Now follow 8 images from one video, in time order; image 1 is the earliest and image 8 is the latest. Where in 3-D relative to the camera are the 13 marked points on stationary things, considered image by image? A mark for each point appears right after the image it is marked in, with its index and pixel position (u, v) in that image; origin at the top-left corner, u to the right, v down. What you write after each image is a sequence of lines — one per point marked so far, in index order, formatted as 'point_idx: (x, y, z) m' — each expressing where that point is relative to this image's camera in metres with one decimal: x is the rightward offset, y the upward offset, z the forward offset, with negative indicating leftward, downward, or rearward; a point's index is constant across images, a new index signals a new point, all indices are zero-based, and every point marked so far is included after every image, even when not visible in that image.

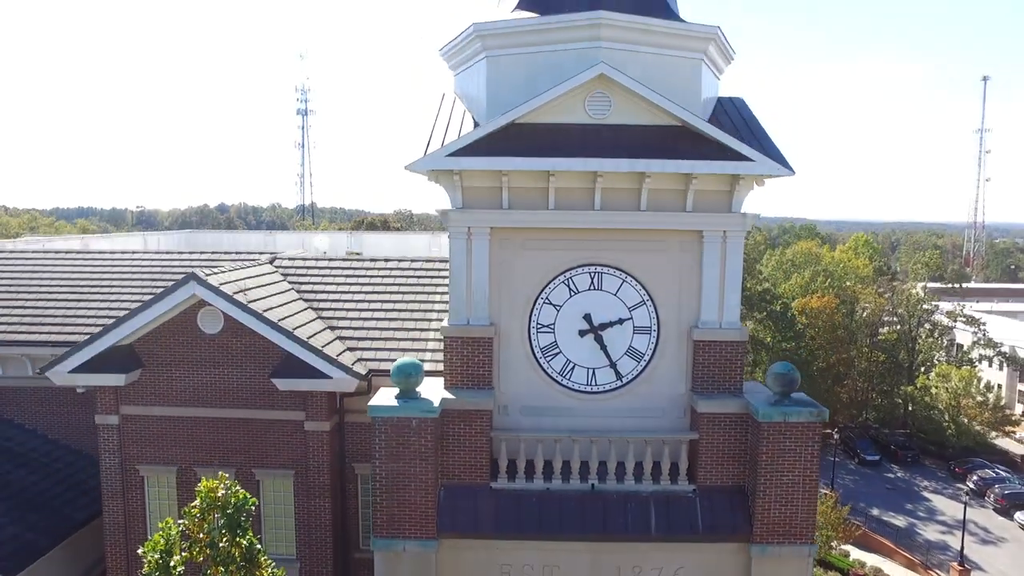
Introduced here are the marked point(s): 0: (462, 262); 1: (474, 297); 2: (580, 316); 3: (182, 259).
0: (-0.8, +0.4, +11.0) m
1: (-0.6, -0.1, +11.1) m
2: (+1.0, -0.5, +11.2) m
3: (-8.3, +0.7, +17.9) m
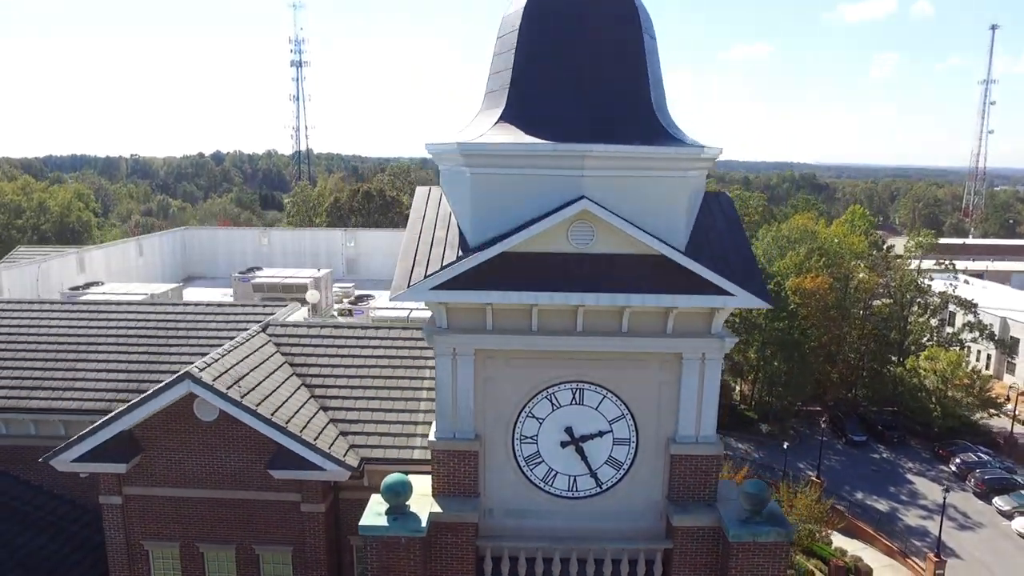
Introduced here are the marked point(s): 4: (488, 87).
0: (-1.0, -1.4, +11.3) m
1: (-0.8, -1.9, +11.5) m
2: (+0.8, -2.3, +11.7) m
3: (-8.5, -0.6, +18.2) m
4: (-0.3, +3.4, +12.1) m
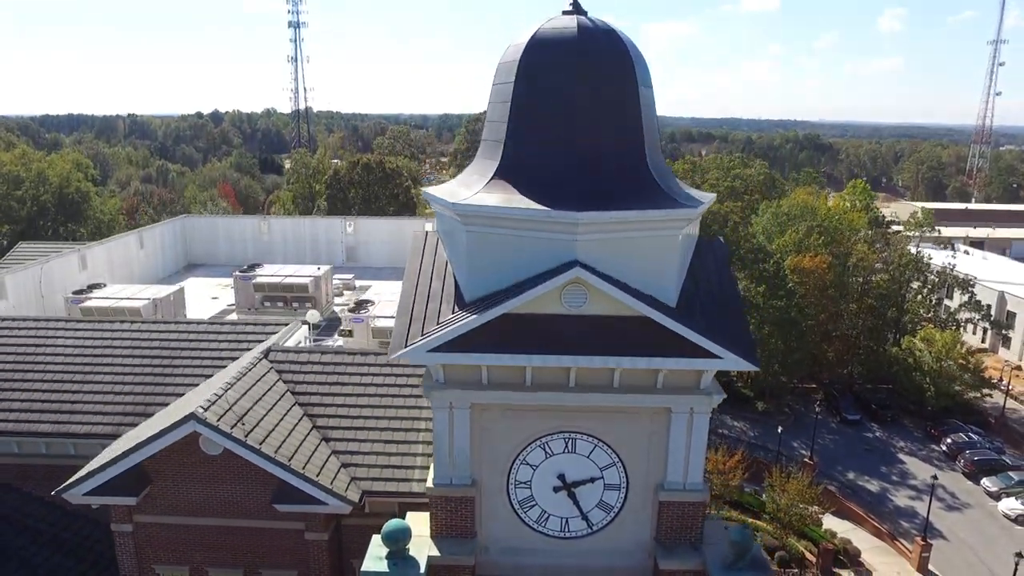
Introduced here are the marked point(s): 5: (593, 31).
0: (-1.1, -2.3, +11.7) m
1: (-0.9, -2.8, +11.9) m
2: (+0.7, -3.1, +12.1) m
3: (-8.6, -1.0, +18.6) m
4: (-0.4, +2.5, +12.3) m
5: (+1.3, +4.1, +11.5) m
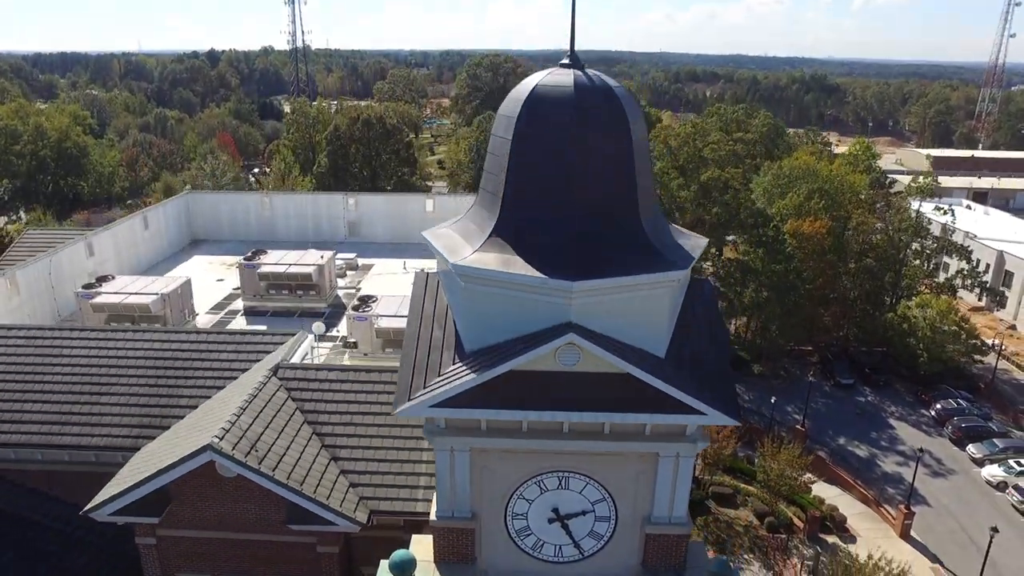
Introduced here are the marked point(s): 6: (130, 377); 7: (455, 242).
0: (-1.1, -3.1, +12.5) m
1: (-1.0, -3.6, +12.8) m
2: (+0.7, -3.9, +13.0) m
3: (-8.6, -1.3, +19.3) m
4: (-0.4, +1.7, +12.7) m
5: (+1.3, +3.2, +11.8) m
6: (-9.6, -2.2, +18.2) m
7: (-0.9, +0.7, +12.4) m
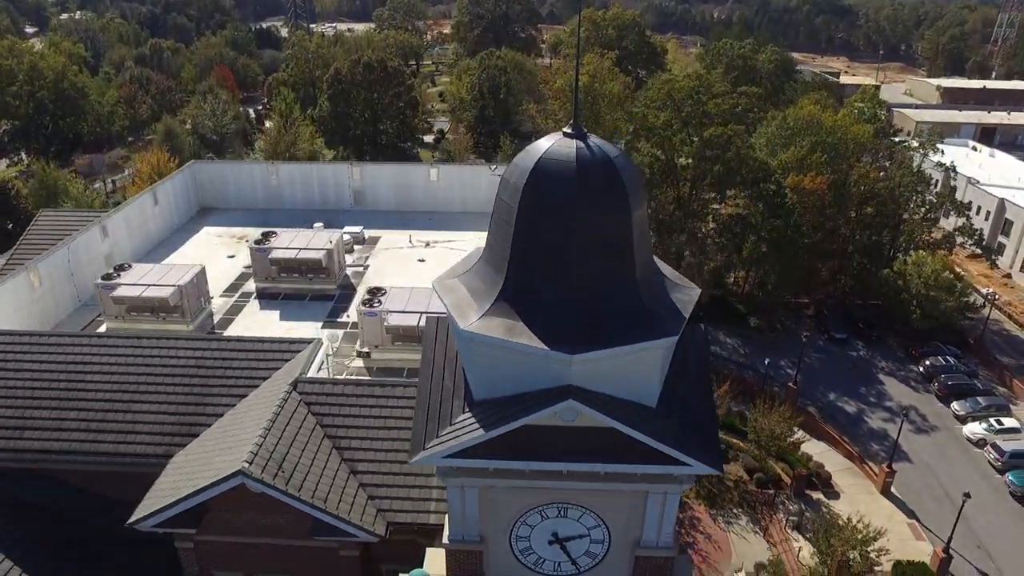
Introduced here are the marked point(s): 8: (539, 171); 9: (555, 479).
0: (-1.1, -4.1, +13.9) m
1: (-0.9, -4.5, +14.2) m
2: (+0.7, -4.8, +14.4) m
3: (-8.5, -1.5, +20.5) m
4: (-0.4, +0.7, +13.5) m
5: (+1.4, +2.1, +12.5) m
6: (-9.5, -2.6, +19.5) m
7: (-0.9, -0.3, +13.3) m
8: (+0.5, +2.0, +12.6) m
9: (+0.8, -3.5, +13.4) m
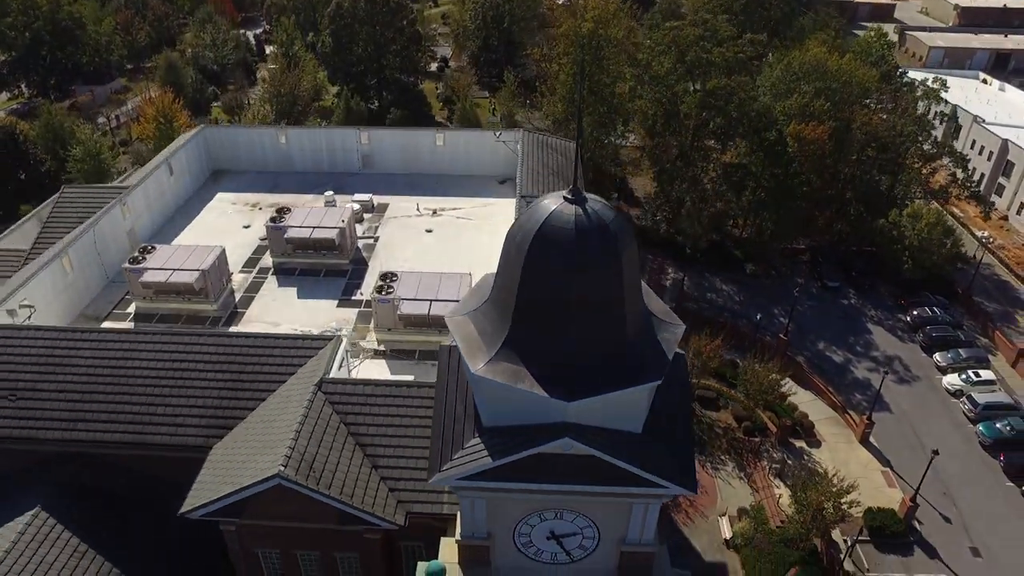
0: (-1.0, -4.9, +16.1) m
1: (-0.8, -5.3, +16.4) m
2: (+0.8, -5.6, +16.7) m
3: (-8.4, -1.5, +22.3) m
4: (-0.3, -0.1, +15.1) m
5: (+1.4, +1.1, +13.9) m
6: (-9.4, -2.7, +21.5) m
7: (-0.8, -1.1, +15.0) m
8: (+0.6, +1.0, +14.0) m
9: (+0.8, -4.4, +15.5) m
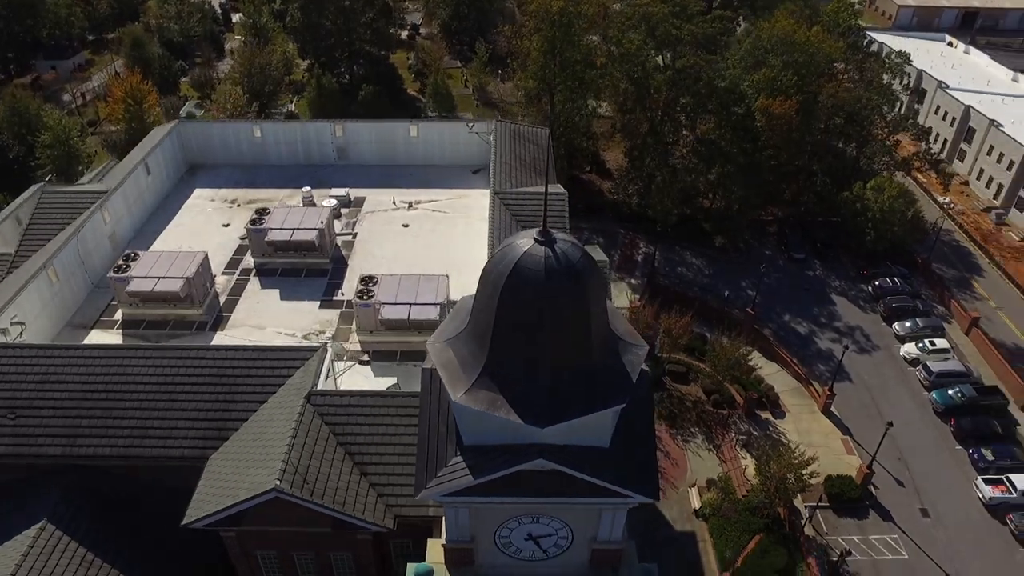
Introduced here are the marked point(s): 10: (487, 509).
0: (-1.5, -5.5, +17.5) m
1: (-1.3, -5.9, +17.9) m
2: (+0.3, -6.1, +18.2) m
3: (-9.1, -2.0, +23.3) m
4: (-0.8, -0.8, +16.3) m
5: (+0.9, +0.4, +15.1) m
6: (-10.1, -3.2, +22.6) m
7: (-1.3, -1.9, +16.3) m
8: (0.0, +0.3, +15.2) m
9: (+0.4, -5.0, +17.0) m
10: (-0.6, -5.3, +17.5) m
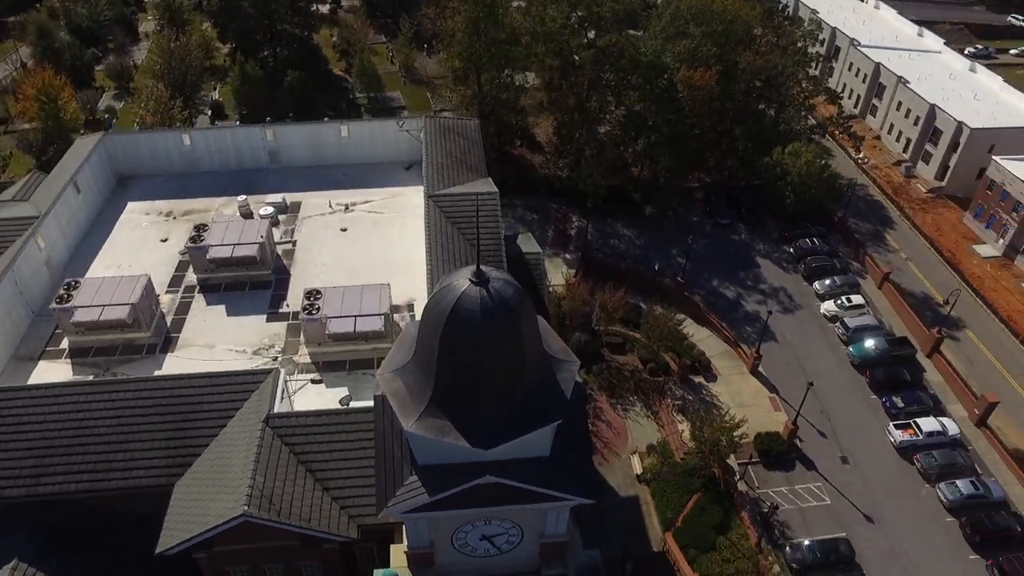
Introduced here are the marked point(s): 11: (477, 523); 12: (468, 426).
0: (-2.7, -6.3, +19.2) m
1: (-2.5, -6.7, +19.6) m
2: (-0.9, -6.8, +20.1) m
3: (-11.0, -3.0, +24.1) m
4: (-2.2, -1.7, +17.7) m
5: (-0.5, -0.4, +16.5) m
6: (-11.8, -4.3, +23.4) m
7: (-2.7, -2.7, +17.7) m
8: (-1.4, -0.6, +16.6) m
9: (-0.8, -5.7, +18.7) m
10: (-1.8, -6.0, +19.2) m
11: (-0.9, -6.3, +19.6) m
12: (-1.0, -3.2, +17.1) m
